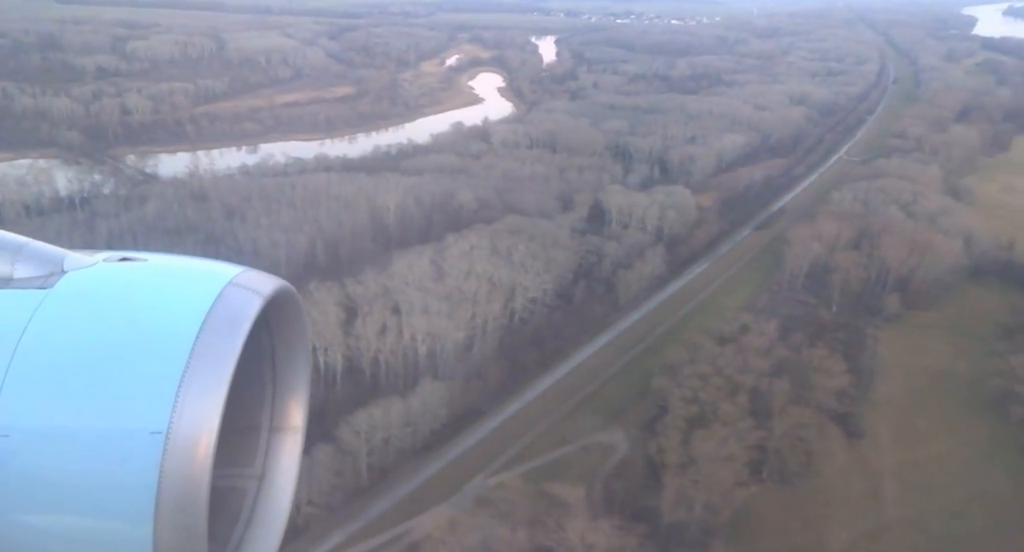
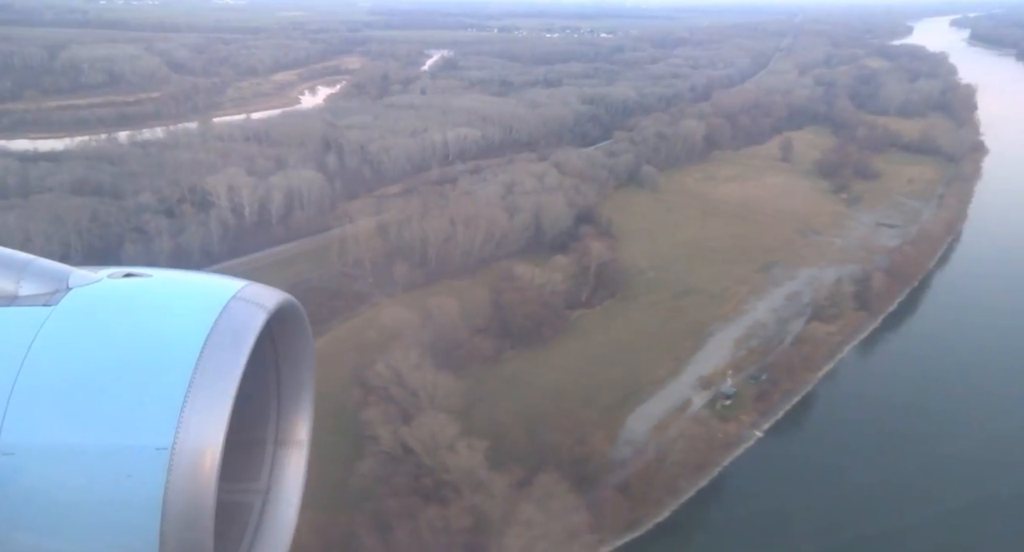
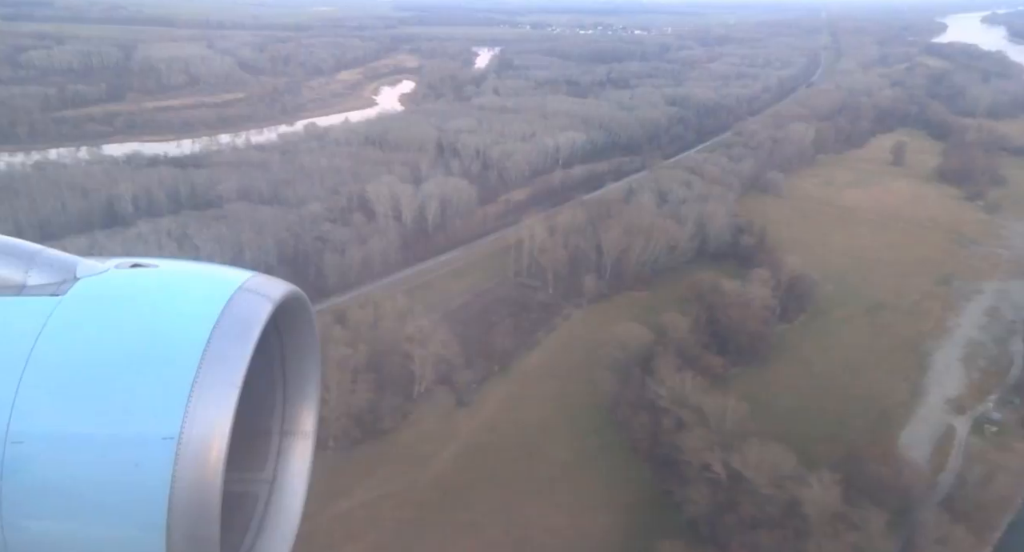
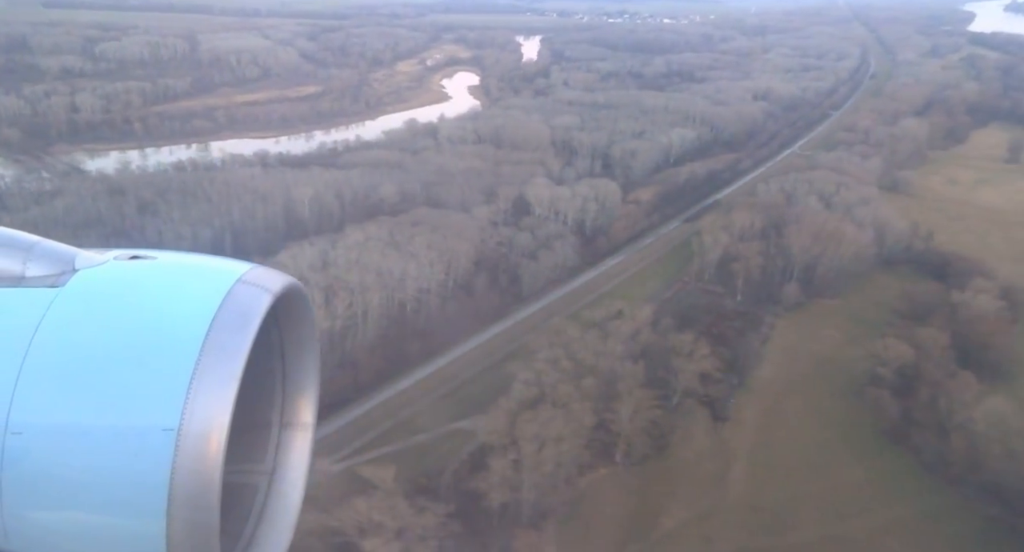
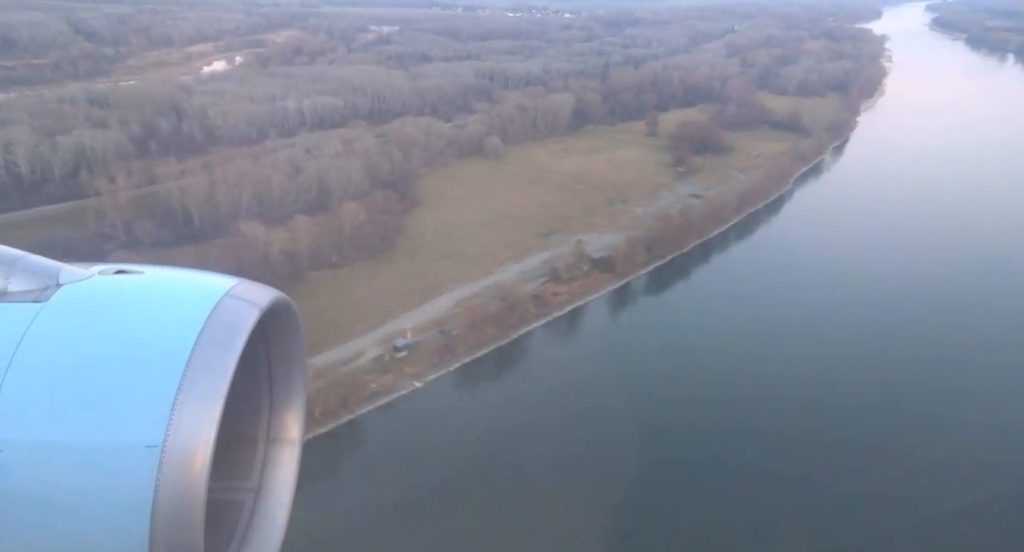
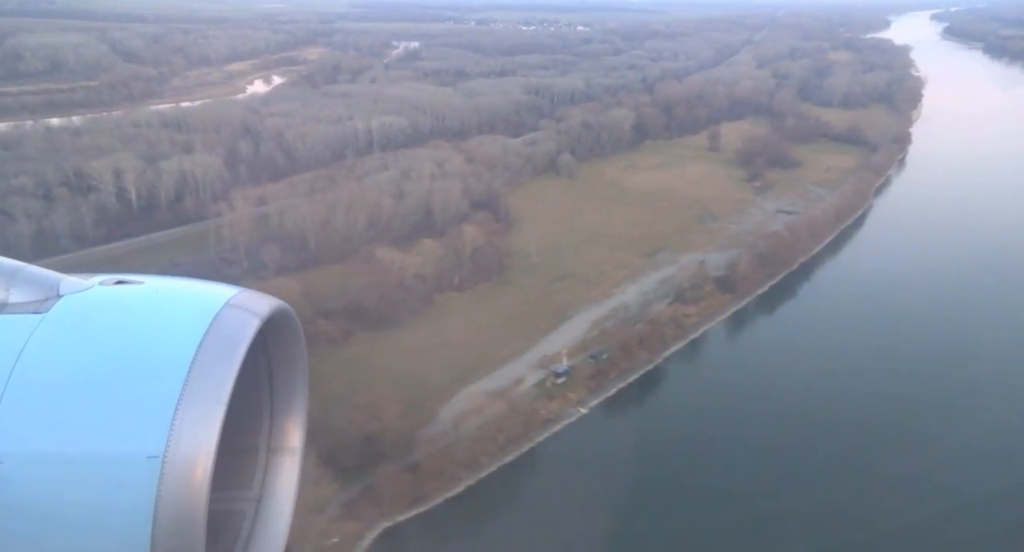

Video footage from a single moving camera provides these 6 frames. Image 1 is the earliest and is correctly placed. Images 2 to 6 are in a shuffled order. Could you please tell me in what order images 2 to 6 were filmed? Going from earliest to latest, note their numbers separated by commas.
4, 3, 2, 6, 5
